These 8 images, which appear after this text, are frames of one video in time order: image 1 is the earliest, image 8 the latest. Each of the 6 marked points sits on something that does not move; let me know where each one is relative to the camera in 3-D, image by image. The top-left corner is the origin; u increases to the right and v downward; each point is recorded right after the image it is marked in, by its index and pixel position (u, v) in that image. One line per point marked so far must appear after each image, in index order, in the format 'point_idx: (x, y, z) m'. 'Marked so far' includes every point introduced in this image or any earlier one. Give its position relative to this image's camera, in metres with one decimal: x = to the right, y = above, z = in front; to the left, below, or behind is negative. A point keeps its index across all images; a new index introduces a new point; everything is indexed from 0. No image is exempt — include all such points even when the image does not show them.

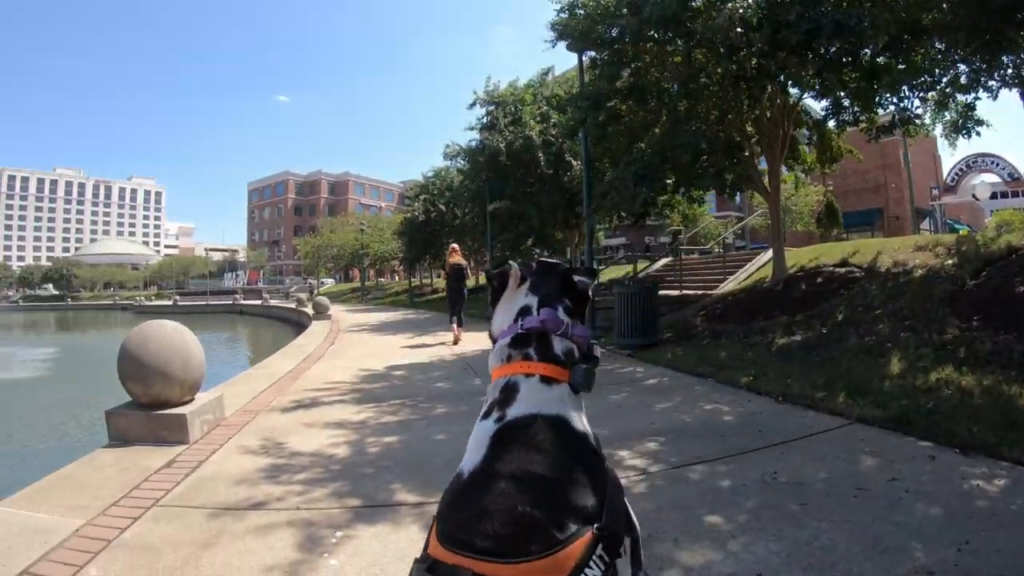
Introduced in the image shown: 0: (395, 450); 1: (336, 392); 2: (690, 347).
0: (-1.1, -1.5, +6.1) m
1: (-2.7, -1.5, +9.5) m
2: (+2.5, -0.9, +8.8) m
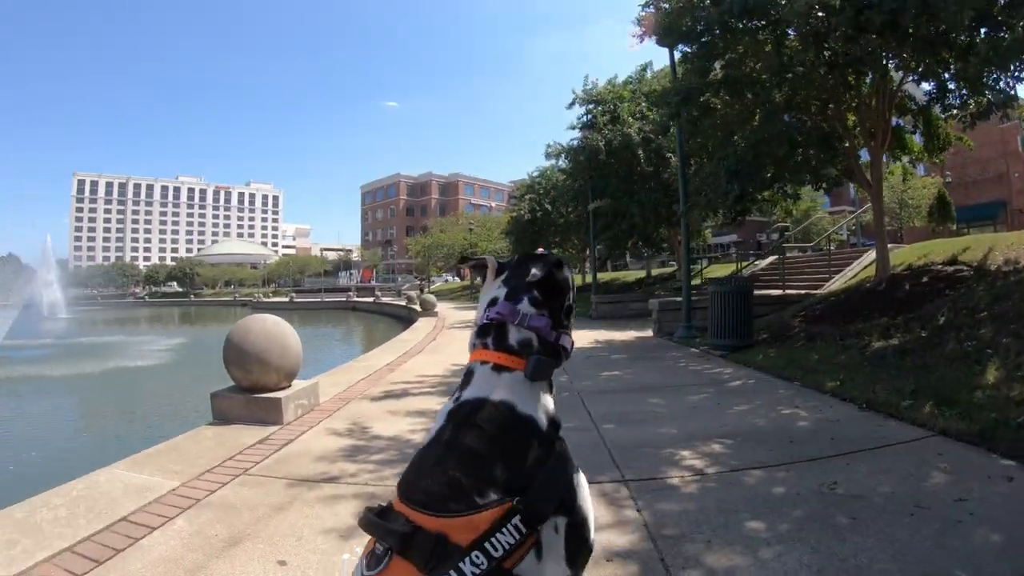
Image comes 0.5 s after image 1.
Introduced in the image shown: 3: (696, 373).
0: (-0.4, -1.4, +6.3) m
1: (-1.4, -1.4, +10.0) m
2: (+3.7, -0.8, +8.4) m
3: (+2.6, -1.1, +8.5) m
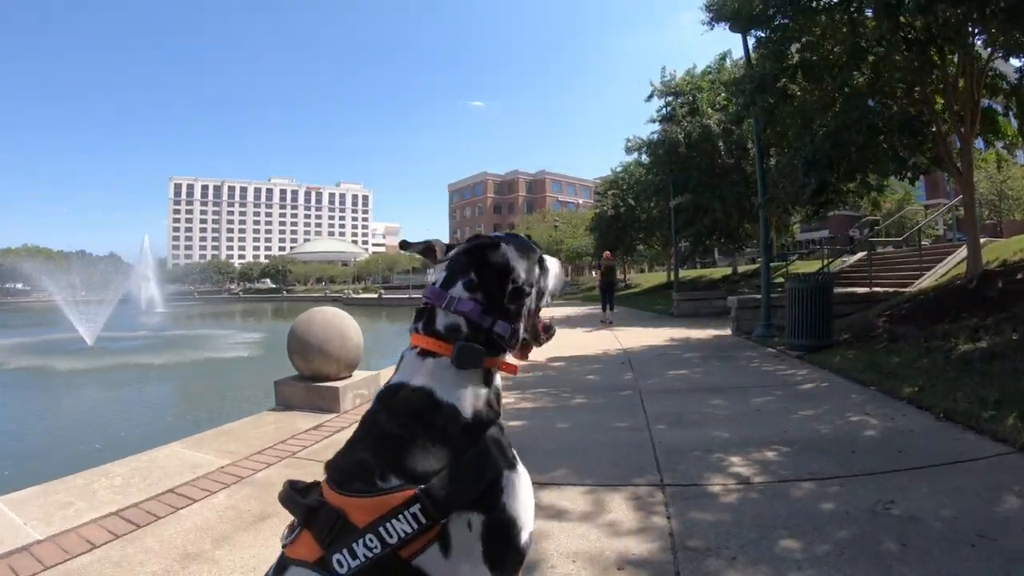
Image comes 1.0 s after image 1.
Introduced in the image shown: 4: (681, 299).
0: (+0.1, -1.4, +6.3) m
1: (-0.4, -1.4, +10.1) m
2: (+4.4, -0.8, +7.8) m
3: (+3.3, -1.1, +8.1) m
4: (+5.0, -0.3, +17.8) m
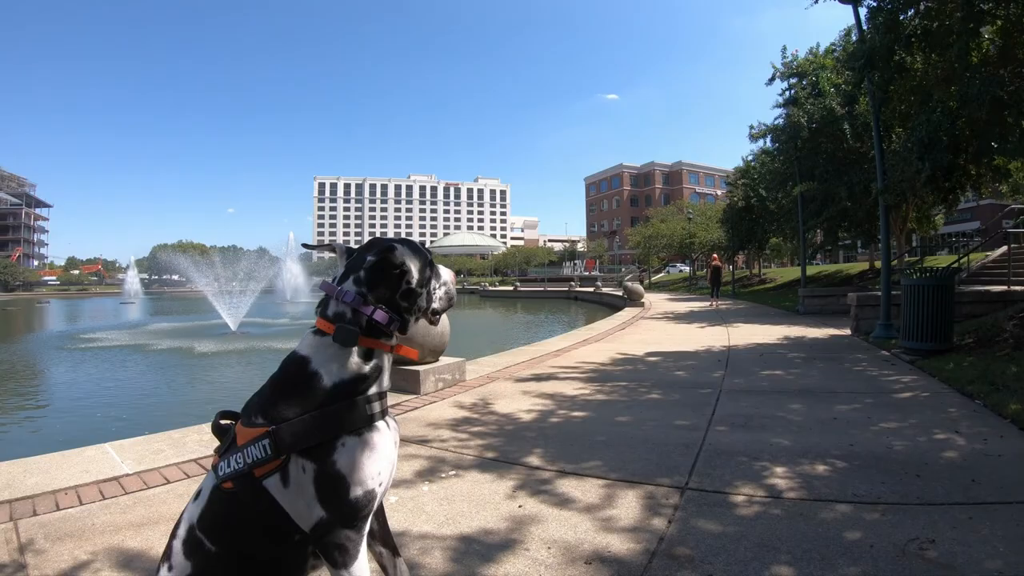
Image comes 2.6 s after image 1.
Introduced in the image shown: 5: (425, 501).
0: (+0.7, -1.4, +6.2) m
1: (+1.0, -1.3, +10.1) m
2: (+5.2, -0.8, +6.8) m
3: (+4.2, -1.1, +7.3) m
4: (+7.9, -0.2, +16.4) m
5: (-0.6, -1.5, +4.4) m
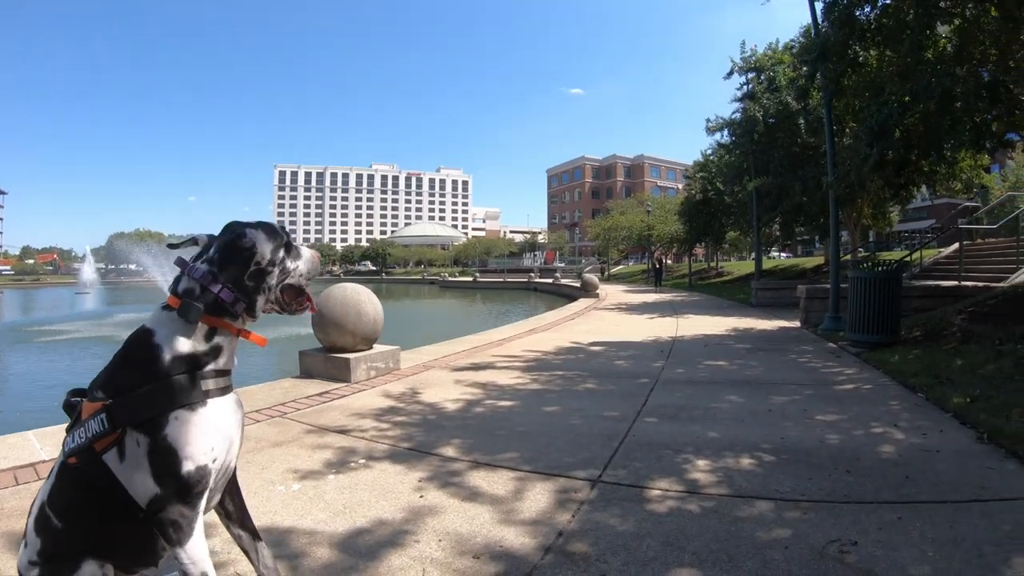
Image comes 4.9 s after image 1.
0: (-0.1, -1.2, +5.8) m
1: (+0.1, -1.1, +9.7) m
2: (+4.4, -0.7, +6.6) m
3: (+3.4, -0.9, +7.1) m
4: (+6.6, 0.0, +16.4) m
5: (-1.2, -1.3, +3.9) m
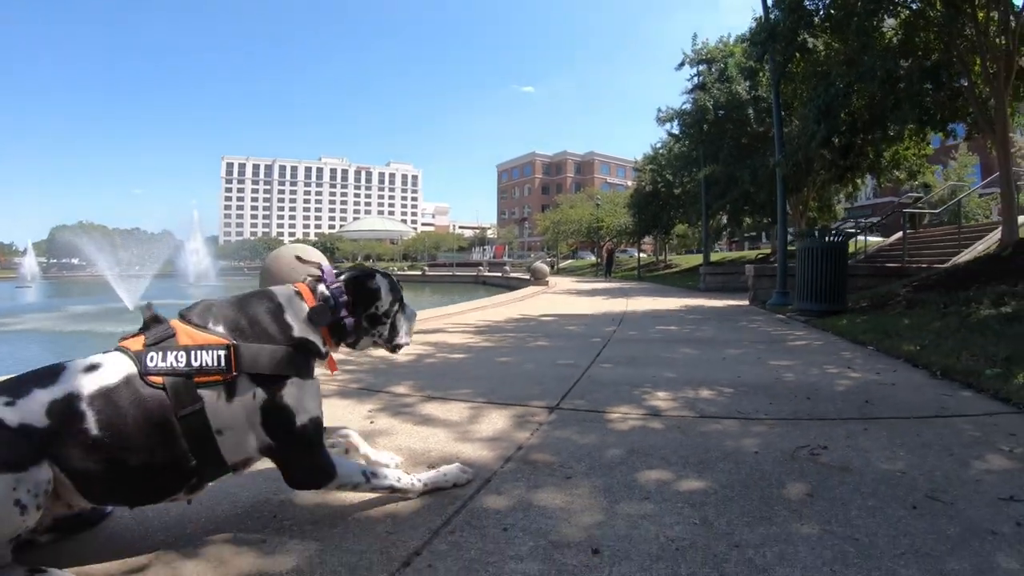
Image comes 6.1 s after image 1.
0: (-0.5, -0.7, +5.6) m
1: (-0.7, -0.6, +9.4) m
2: (+3.9, -0.3, +6.8) m
3: (+2.8, -0.5, +7.1) m
4: (+5.2, +0.4, +16.7) m
5: (-1.5, -0.8, +3.5) m
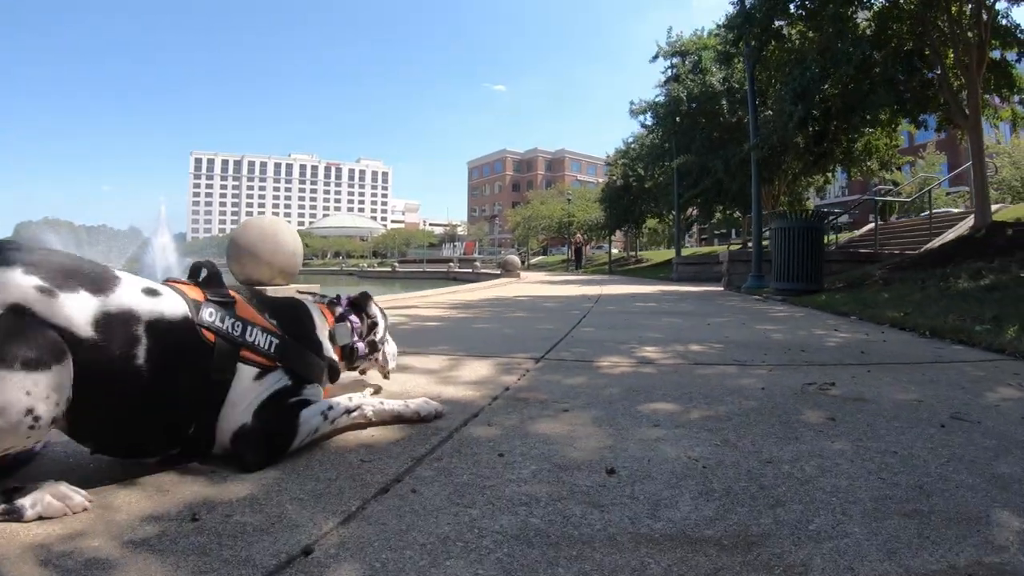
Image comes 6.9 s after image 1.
0: (-0.7, -0.4, +5.3) m
1: (-1.1, -0.3, +9.2) m
2: (+3.7, 0.0, +6.7) m
3: (+2.6, -0.2, +7.0) m
4: (+4.5, +0.7, +16.7) m
5: (-1.6, -0.5, +3.2) m
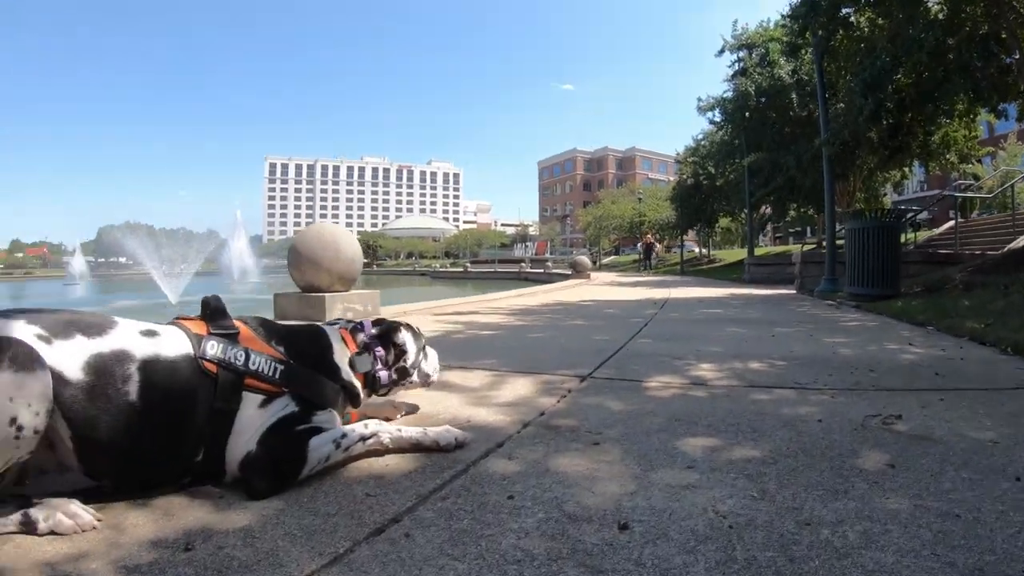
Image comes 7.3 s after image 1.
0: (-0.2, -0.4, +5.3) m
1: (-0.2, -0.3, +9.1) m
2: (+4.3, -0.1, +6.2) m
3: (+3.2, -0.3, +6.6) m
4: (+6.3, +0.6, +15.9) m
5: (-1.3, -0.6, +3.3) m
